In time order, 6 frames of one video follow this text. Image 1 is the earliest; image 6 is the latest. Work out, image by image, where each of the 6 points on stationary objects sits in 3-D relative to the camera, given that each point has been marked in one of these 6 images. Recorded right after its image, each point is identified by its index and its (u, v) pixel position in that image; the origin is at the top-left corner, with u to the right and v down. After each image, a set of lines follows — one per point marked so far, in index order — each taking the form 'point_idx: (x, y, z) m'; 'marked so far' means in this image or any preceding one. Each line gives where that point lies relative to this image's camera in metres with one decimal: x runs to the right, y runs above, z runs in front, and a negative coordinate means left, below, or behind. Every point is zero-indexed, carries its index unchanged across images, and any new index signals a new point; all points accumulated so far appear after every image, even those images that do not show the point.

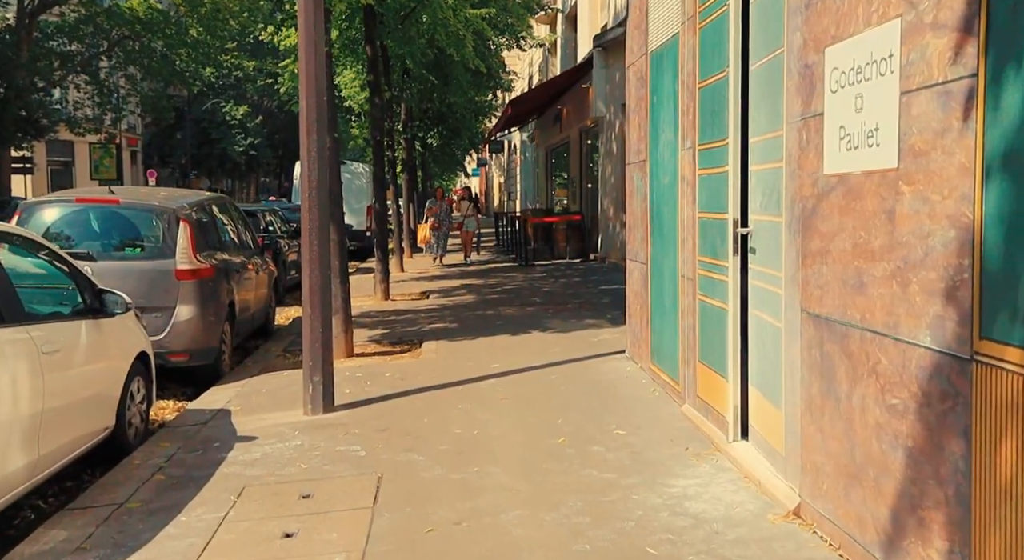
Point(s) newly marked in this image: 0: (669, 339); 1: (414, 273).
0: (+1.1, -0.4, +6.6) m
1: (-2.0, +0.1, +19.6) m
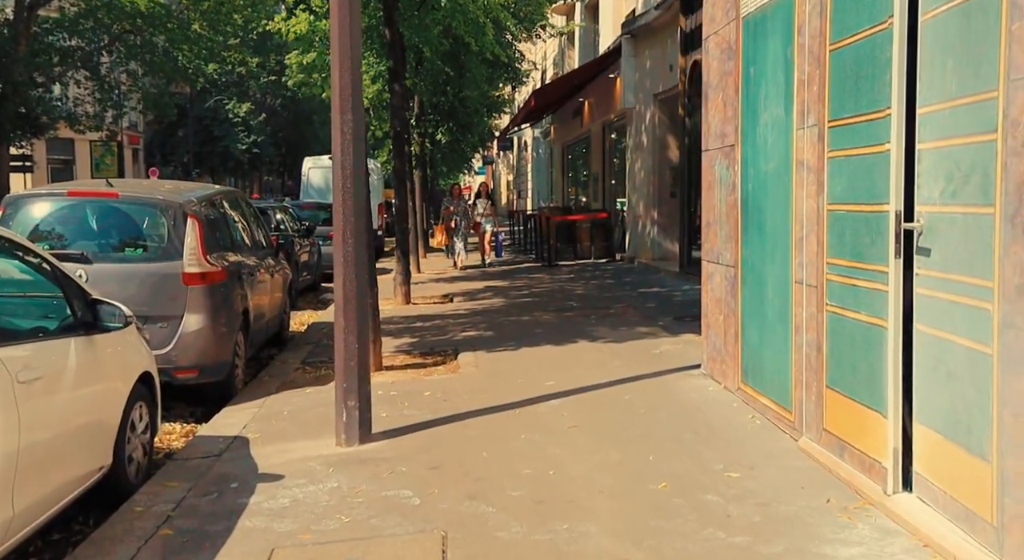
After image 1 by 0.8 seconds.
0: (+1.5, -0.5, +5.5) m
1: (-1.5, +0.1, +18.5) m
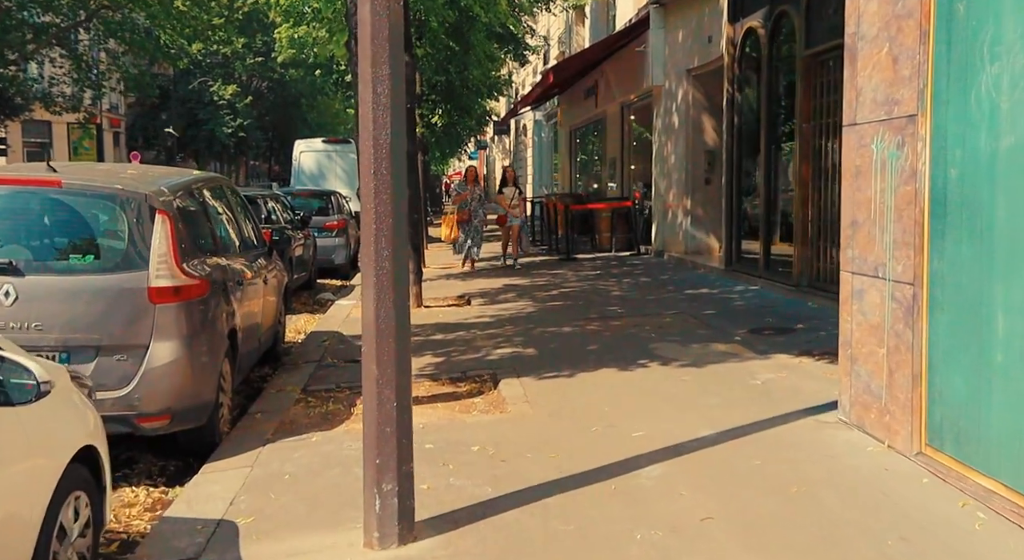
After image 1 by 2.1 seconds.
0: (+2.0, -0.6, +3.8) m
1: (-1.3, +0.2, +16.7) m
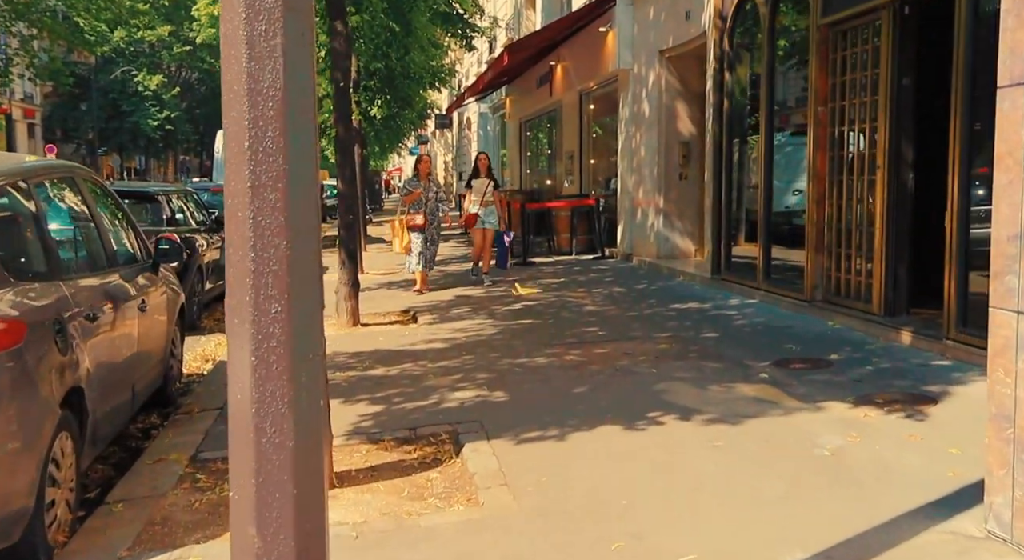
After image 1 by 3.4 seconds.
0: (+2.0, -0.7, +2.0) m
1: (-2.0, 0.0, +14.6) m
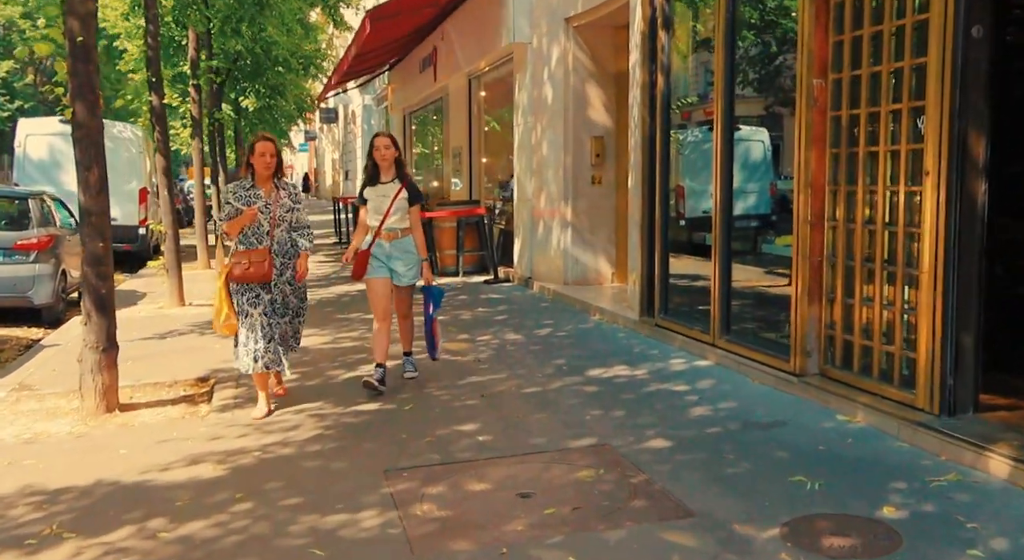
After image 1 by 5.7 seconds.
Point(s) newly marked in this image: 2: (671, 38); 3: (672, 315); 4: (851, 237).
0: (+1.7, -1.1, -1.2) m
1: (-3.6, -0.4, +11.0) m
2: (+1.4, +2.1, +8.1) m
3: (+1.4, -0.3, +8.1) m
4: (+2.0, +0.3, +5.6) m
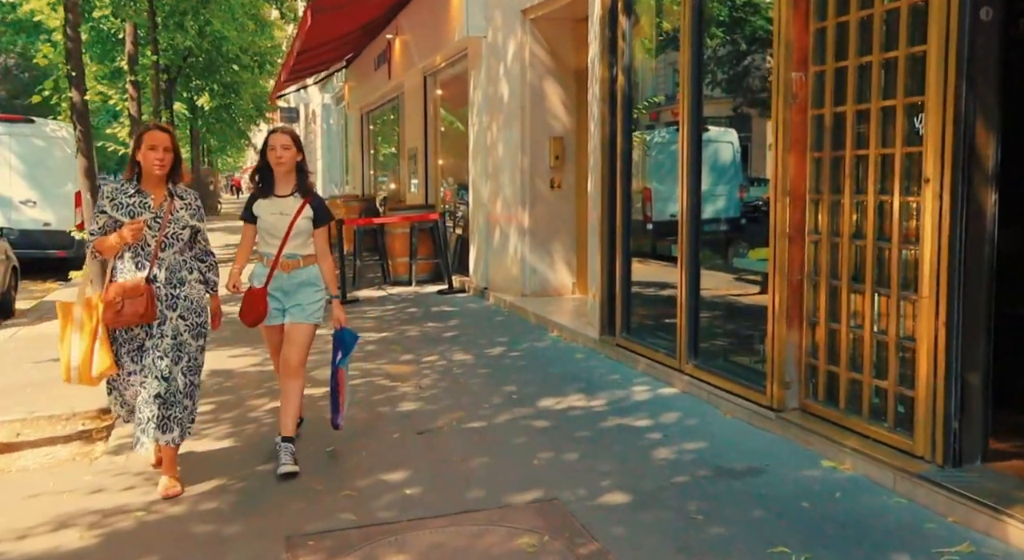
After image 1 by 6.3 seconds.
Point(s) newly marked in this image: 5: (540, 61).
0: (+1.6, -1.3, -1.9) m
1: (-4.1, -0.5, +10.1) m
2: (+0.9, +1.9, +7.3) m
3: (+1.0, -0.4, +7.4) m
4: (+1.7, +0.1, +4.9) m
5: (+0.3, +2.4, +10.2) m
